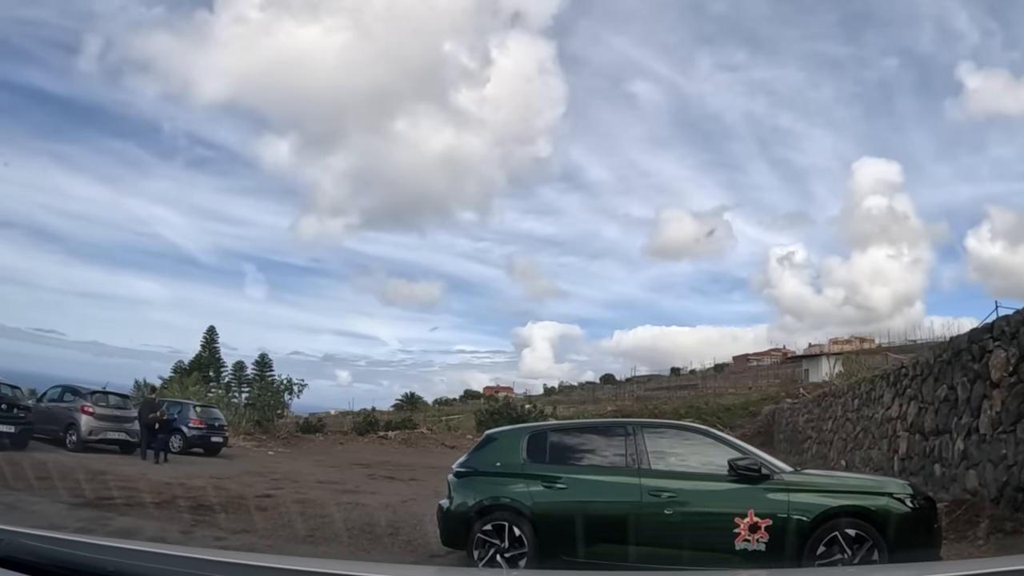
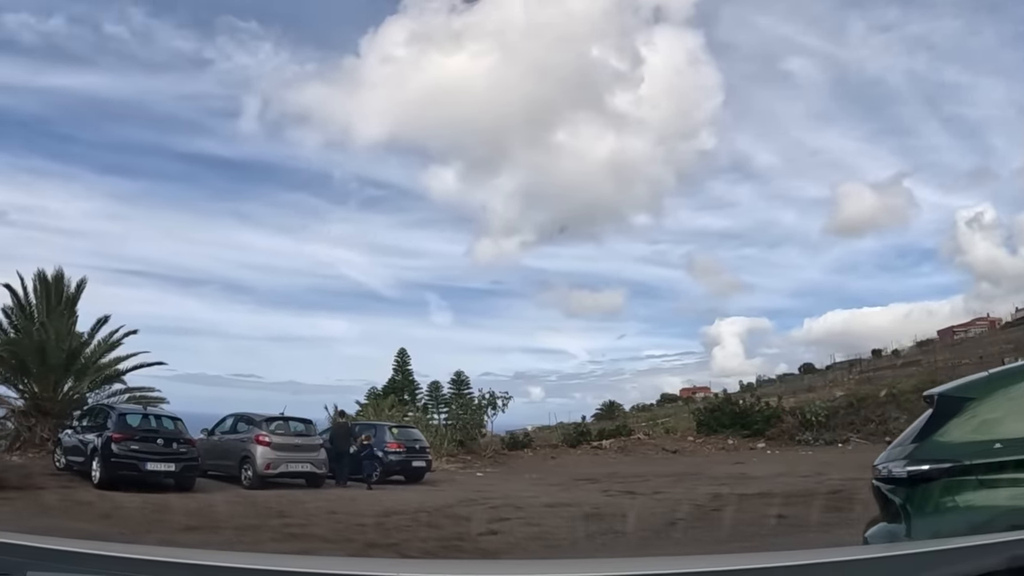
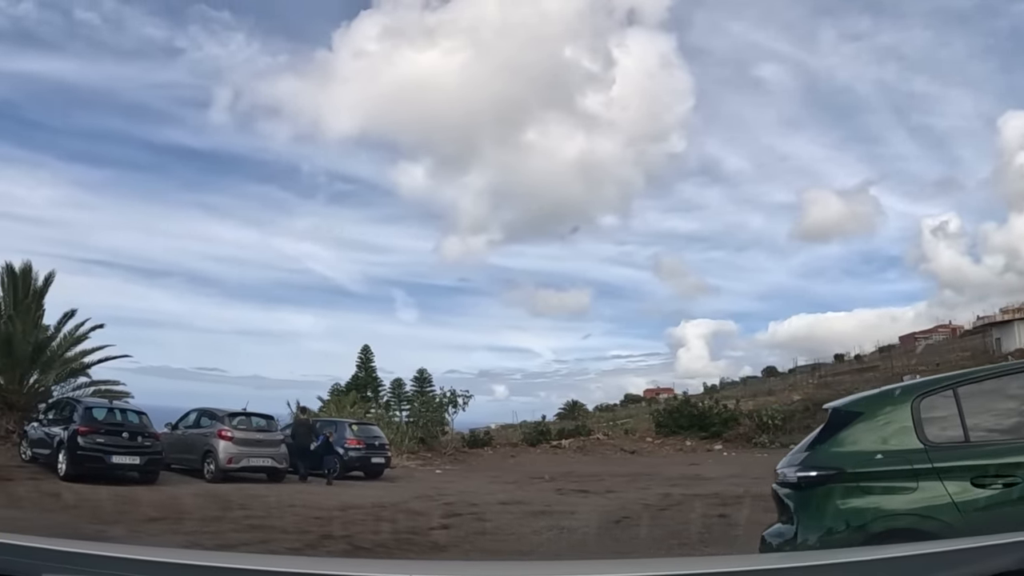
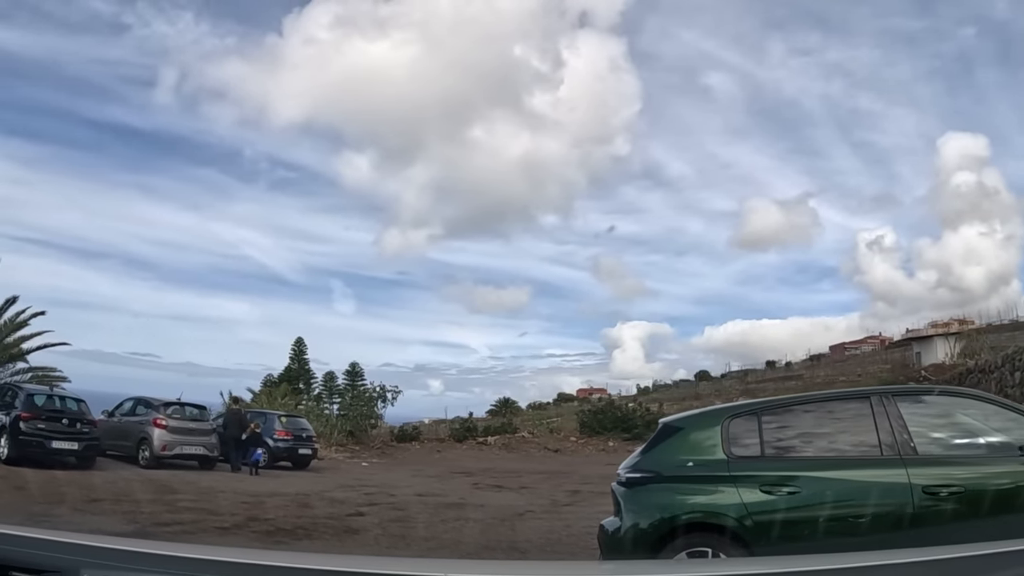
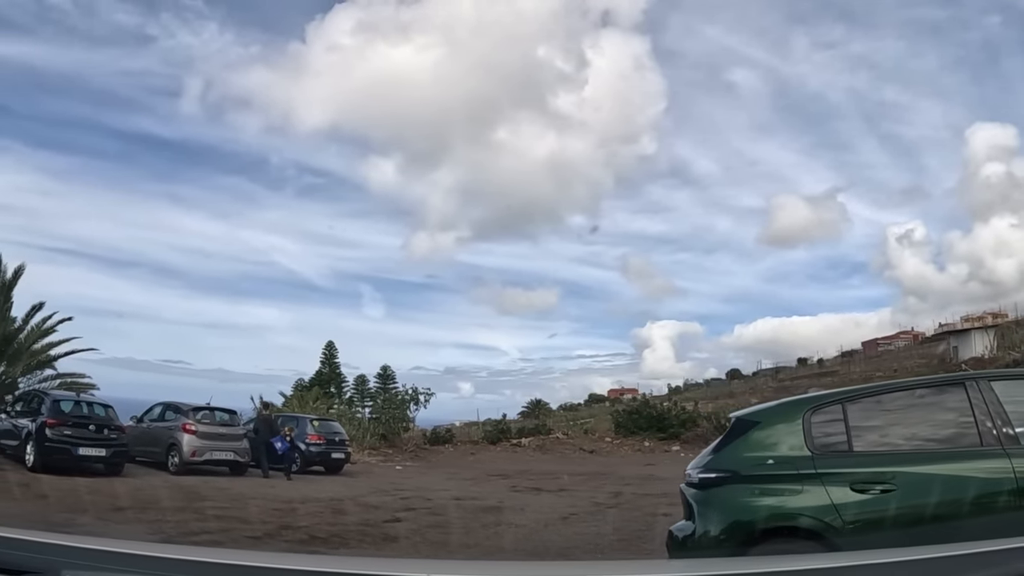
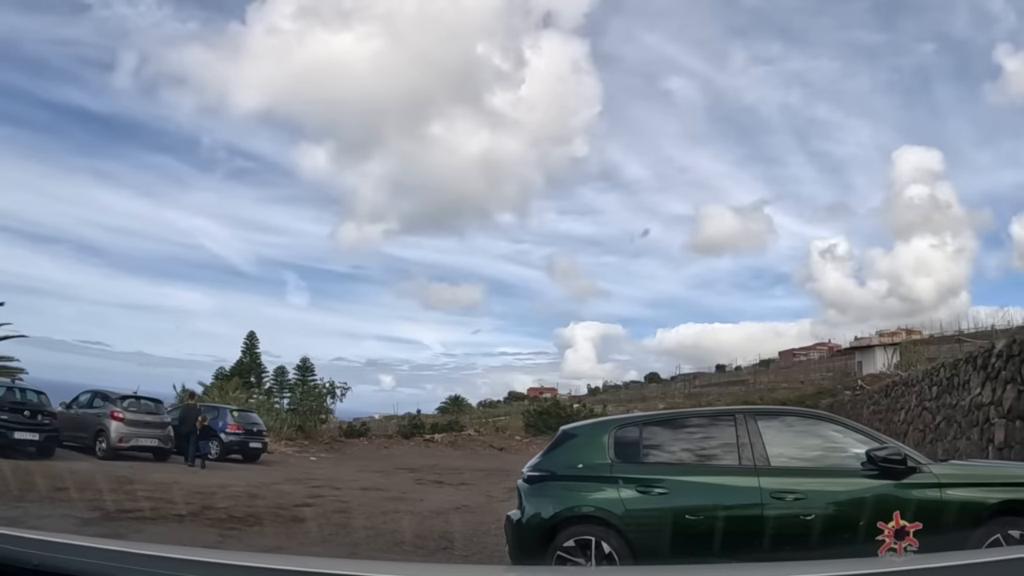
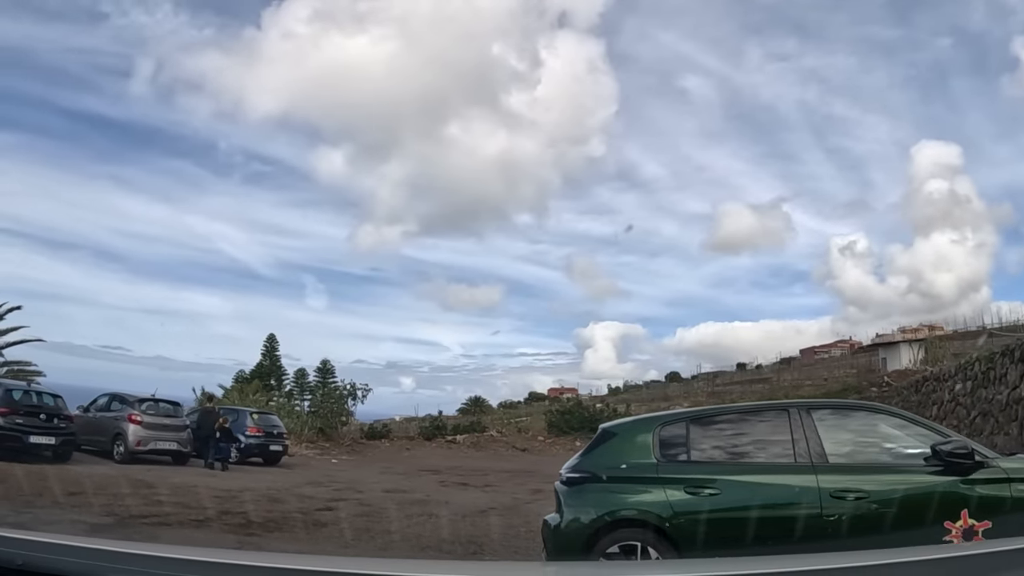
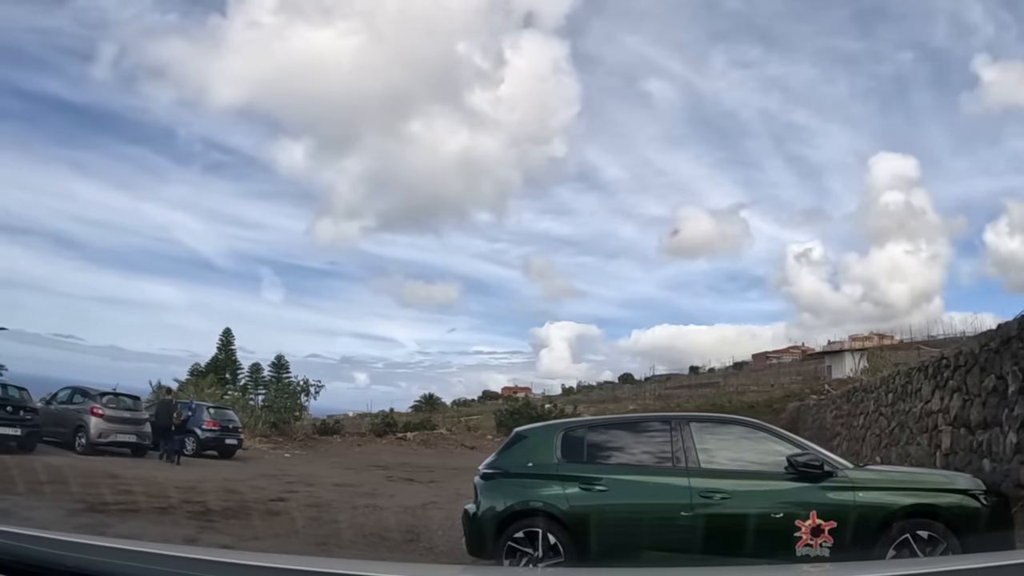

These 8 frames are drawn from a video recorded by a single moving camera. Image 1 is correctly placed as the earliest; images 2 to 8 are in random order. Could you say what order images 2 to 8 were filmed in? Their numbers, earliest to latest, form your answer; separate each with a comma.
8, 6, 7, 4, 5, 3, 2
